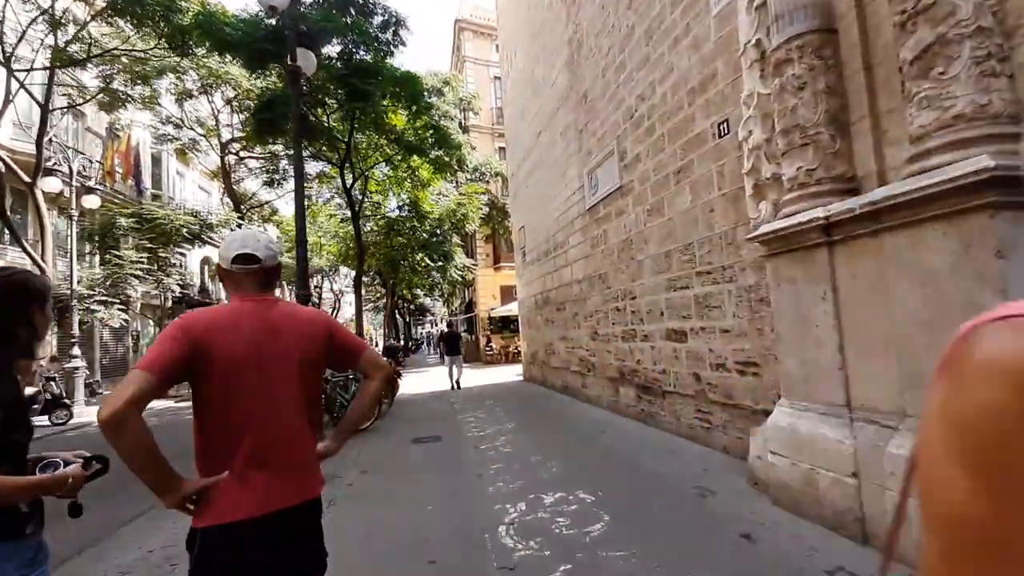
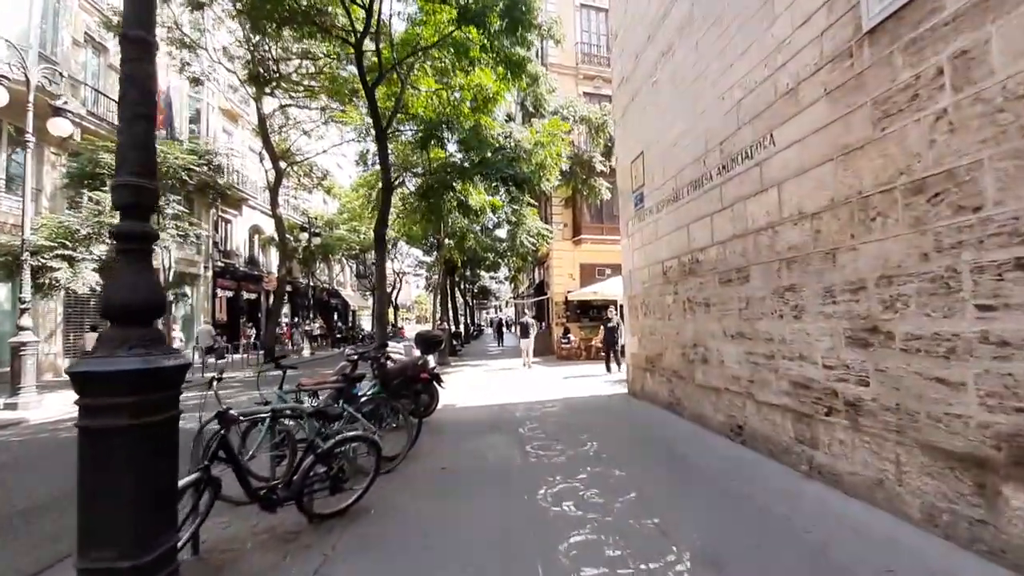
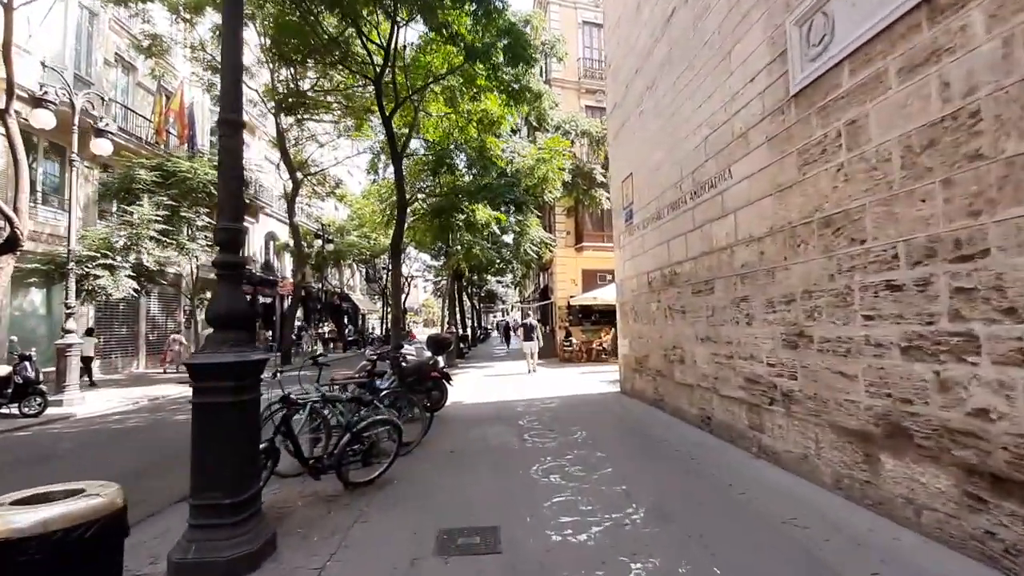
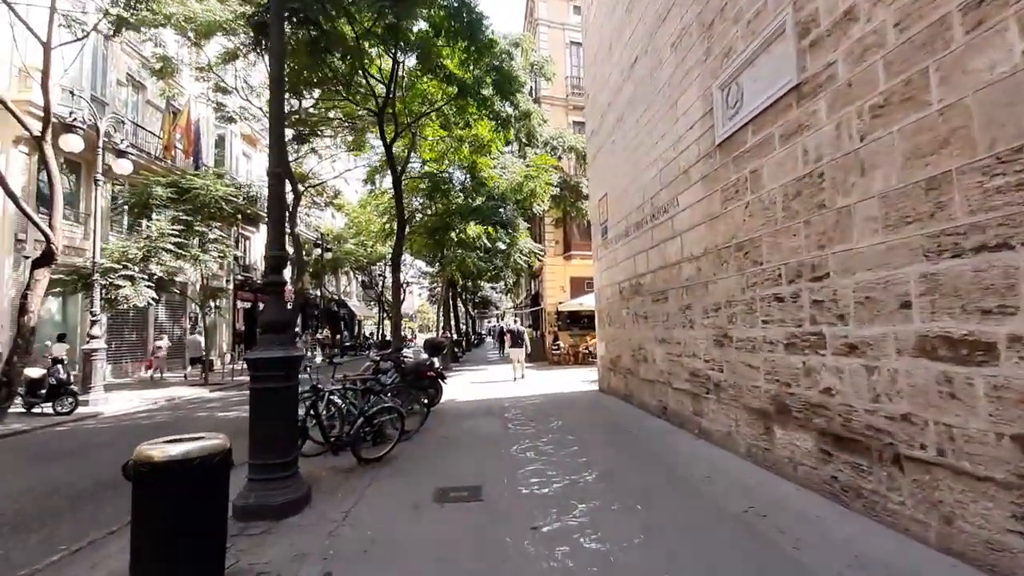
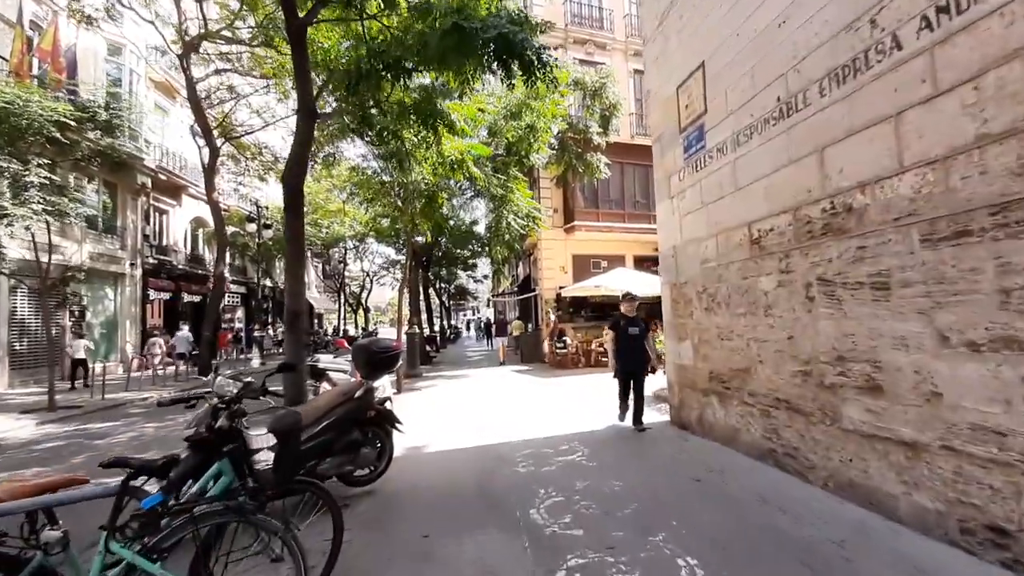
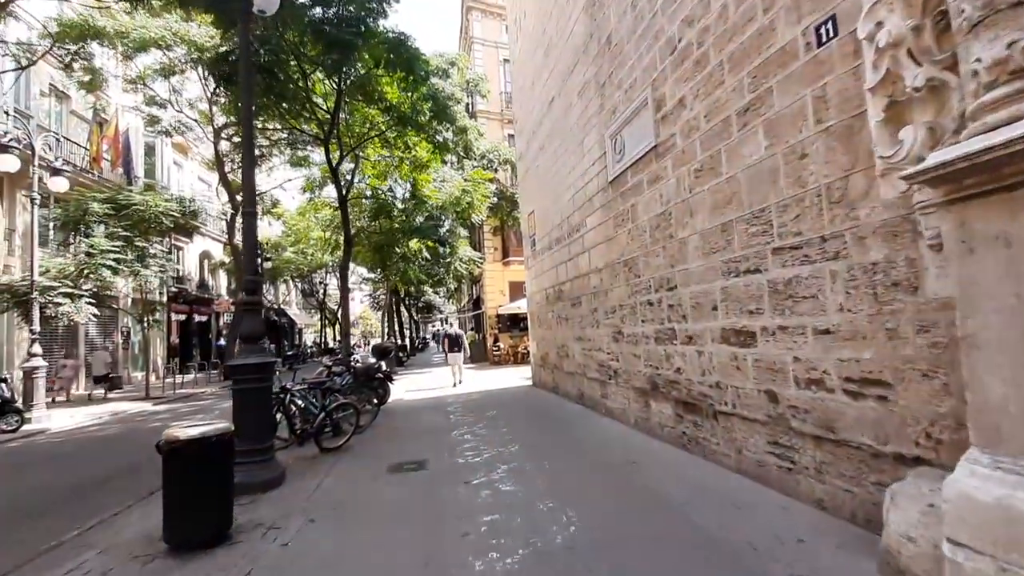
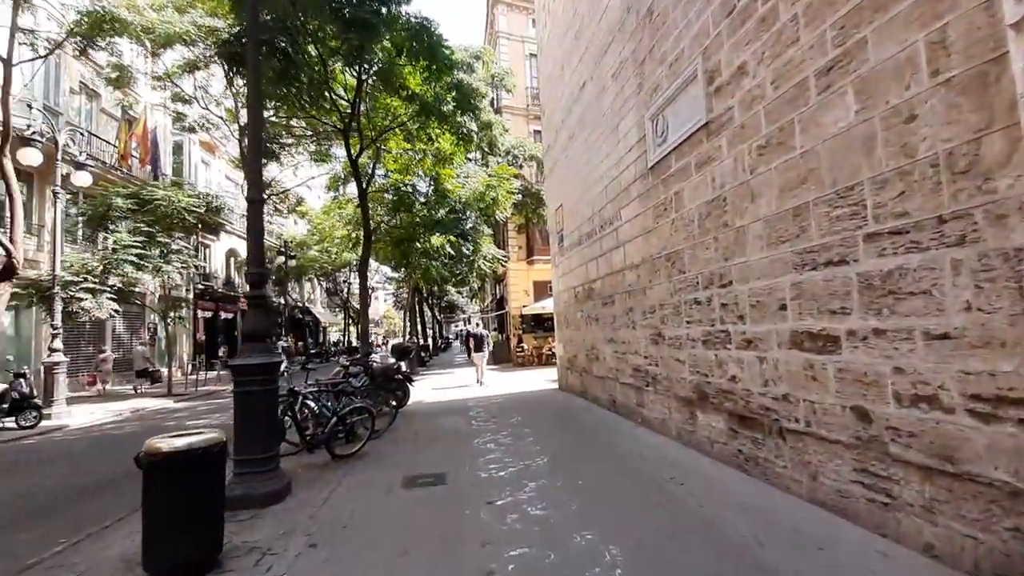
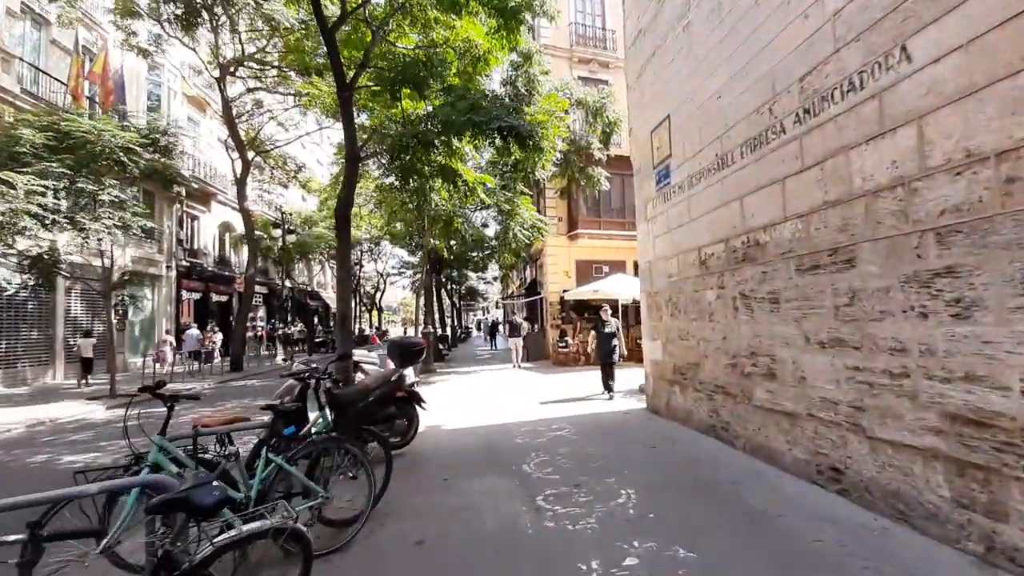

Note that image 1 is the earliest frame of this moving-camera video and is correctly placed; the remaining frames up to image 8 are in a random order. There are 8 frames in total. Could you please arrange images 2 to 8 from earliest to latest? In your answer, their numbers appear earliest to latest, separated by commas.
6, 7, 4, 3, 2, 8, 5
